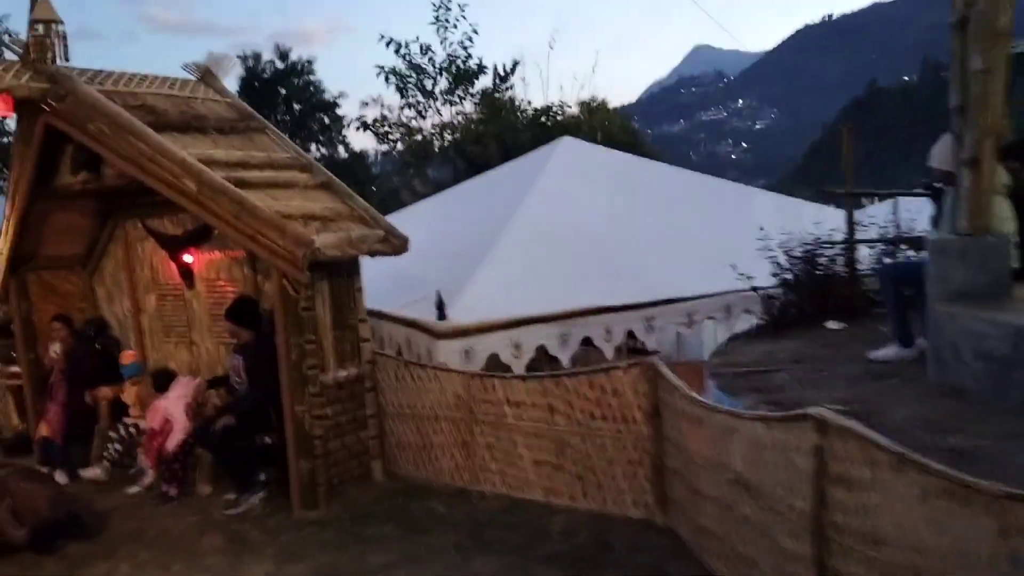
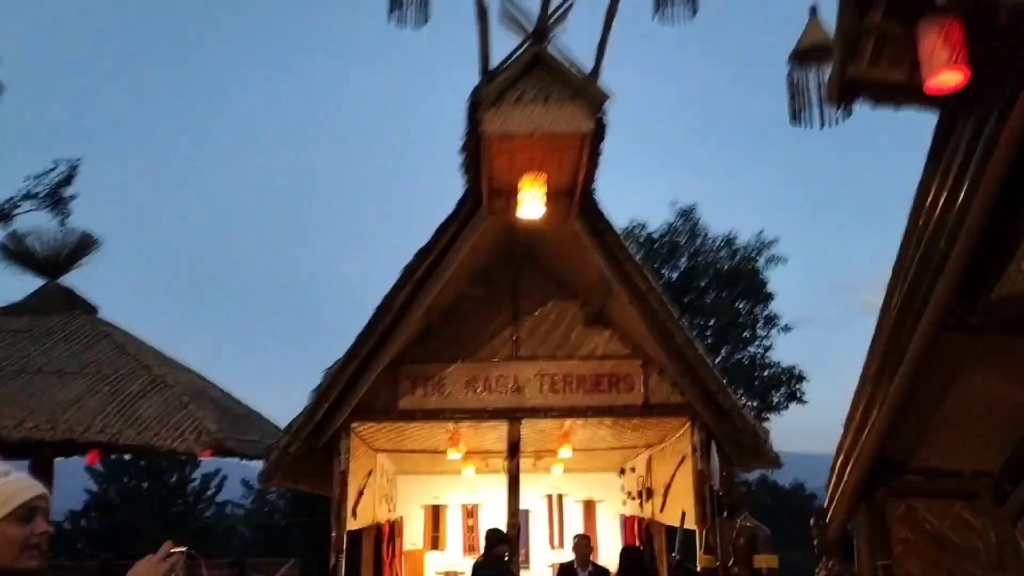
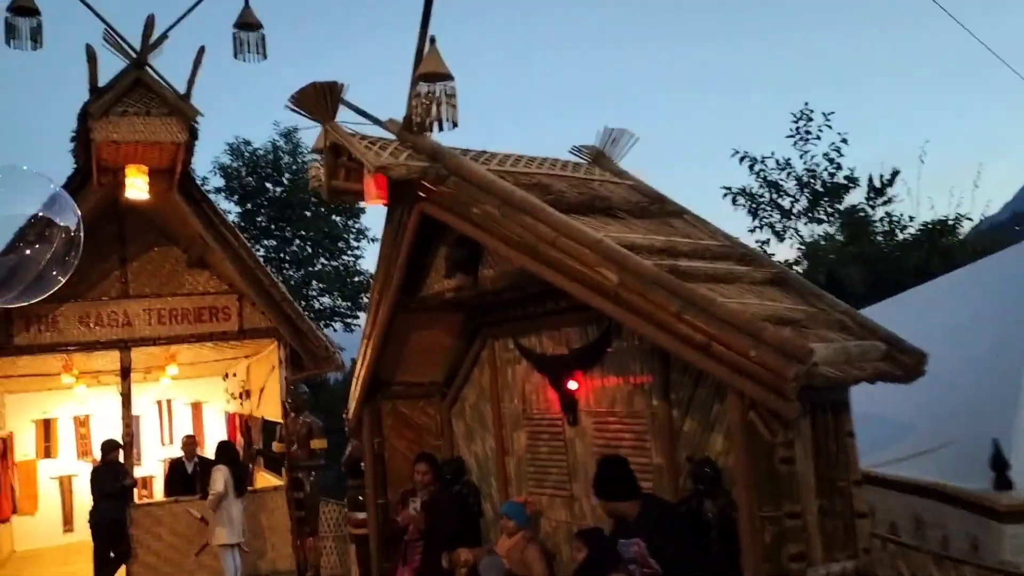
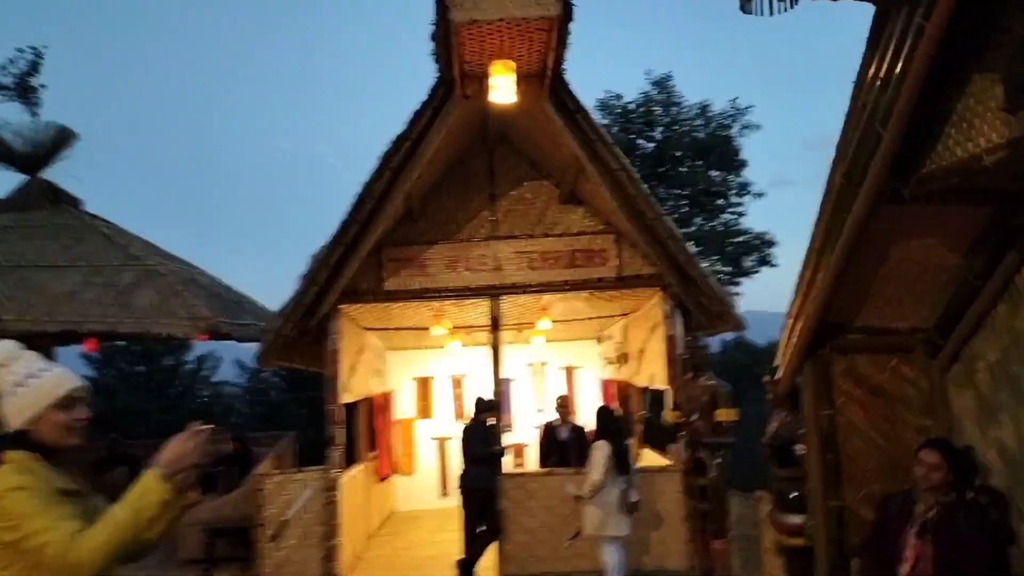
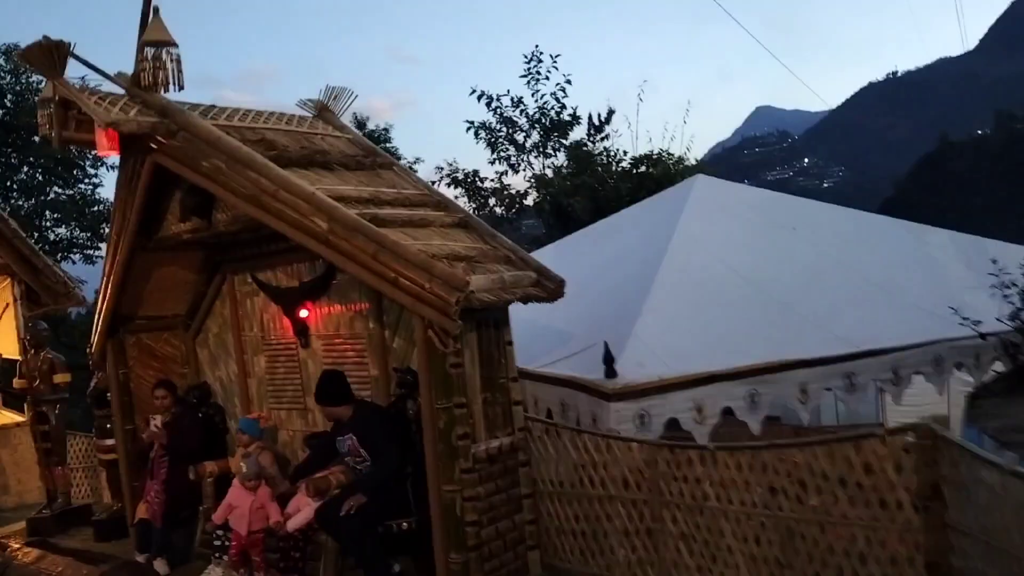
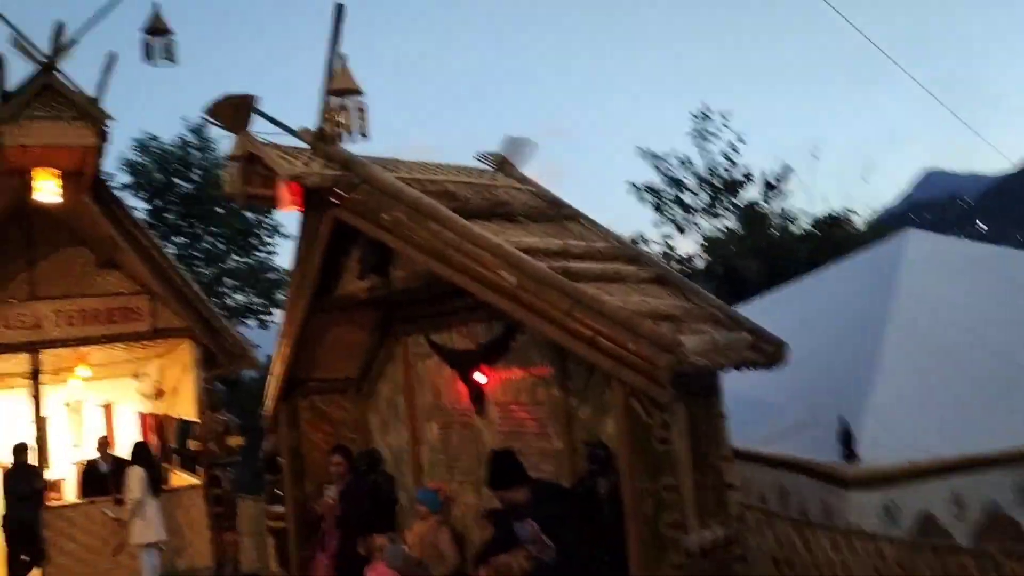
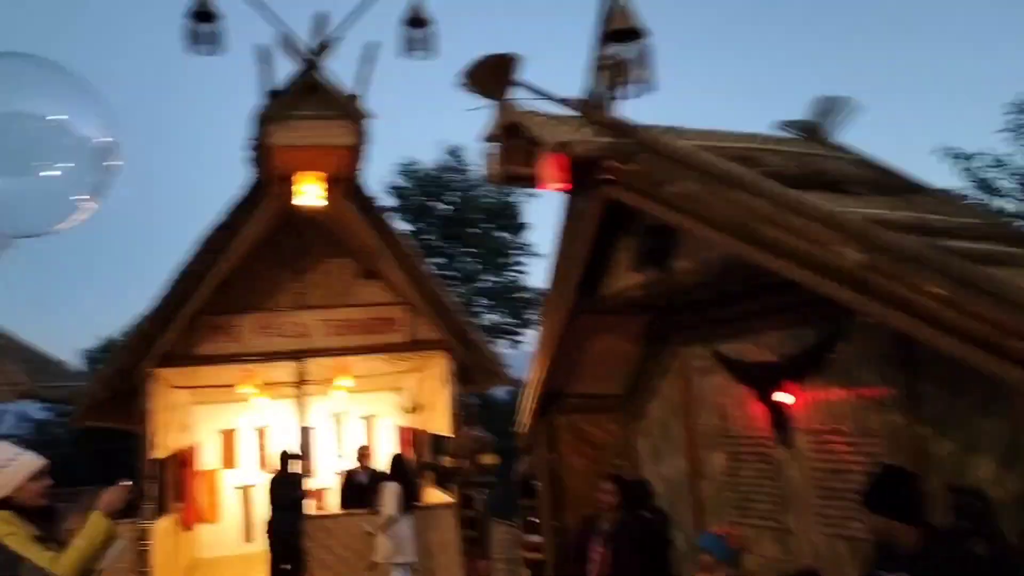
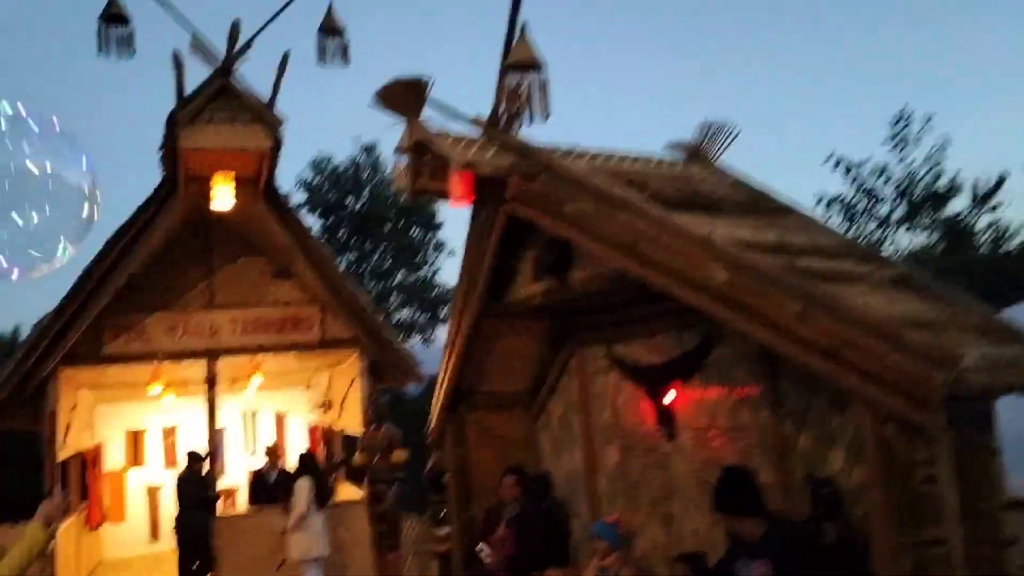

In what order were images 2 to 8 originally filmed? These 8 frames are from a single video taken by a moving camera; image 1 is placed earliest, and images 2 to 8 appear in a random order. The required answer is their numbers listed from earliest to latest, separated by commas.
5, 6, 3, 8, 7, 4, 2
